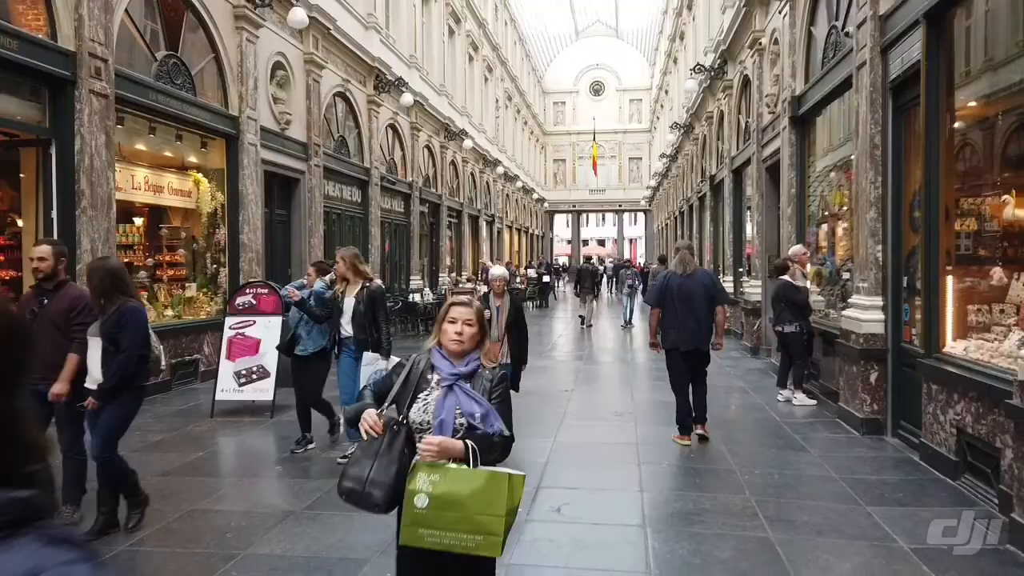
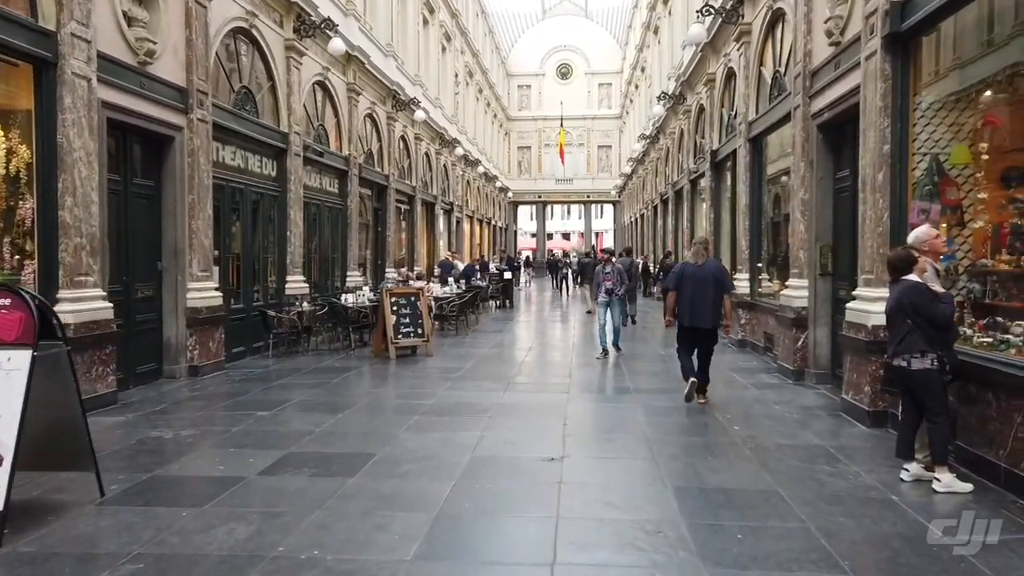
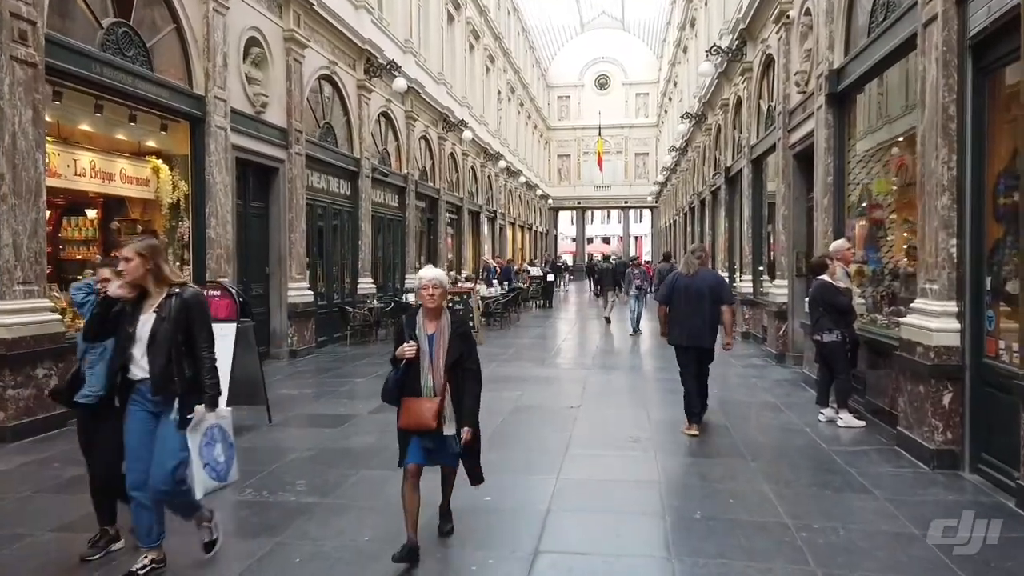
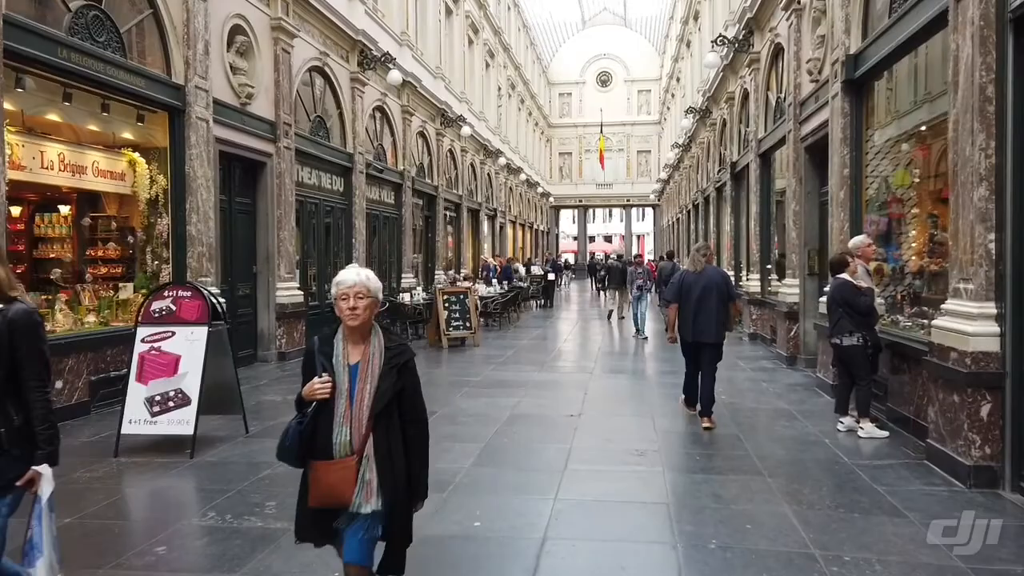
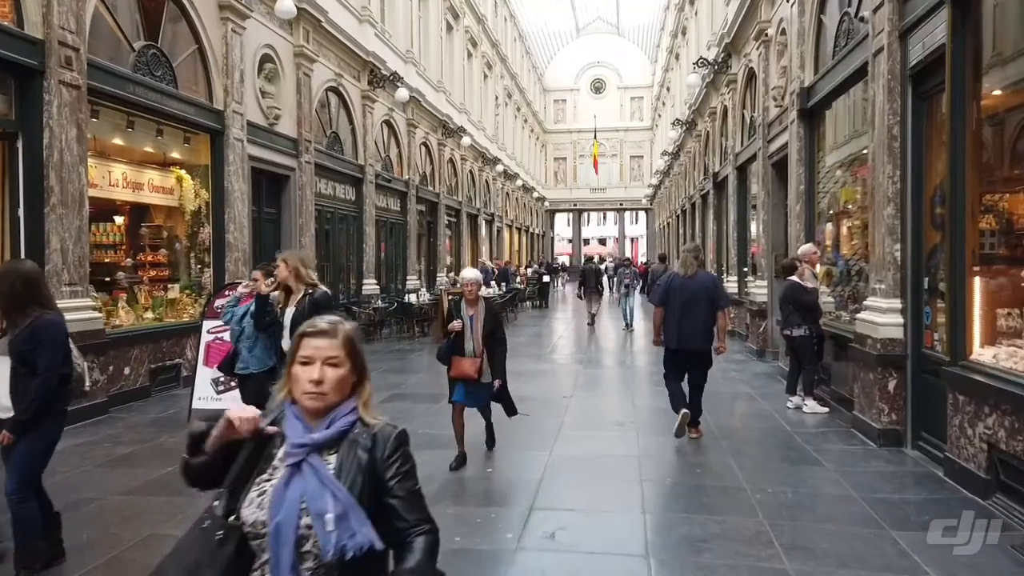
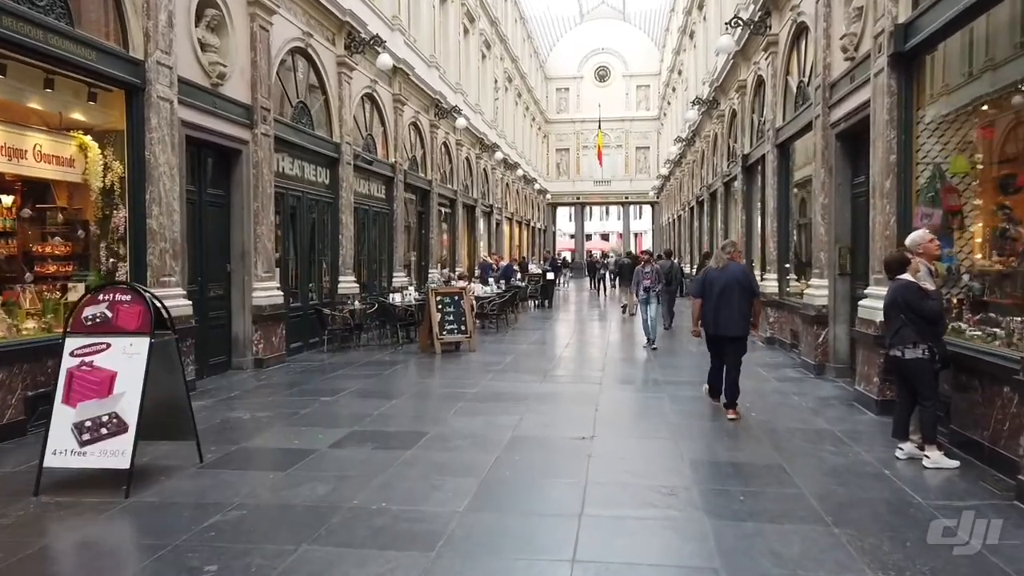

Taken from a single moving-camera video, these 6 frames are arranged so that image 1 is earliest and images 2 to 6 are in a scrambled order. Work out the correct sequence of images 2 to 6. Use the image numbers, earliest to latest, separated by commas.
5, 3, 4, 6, 2
